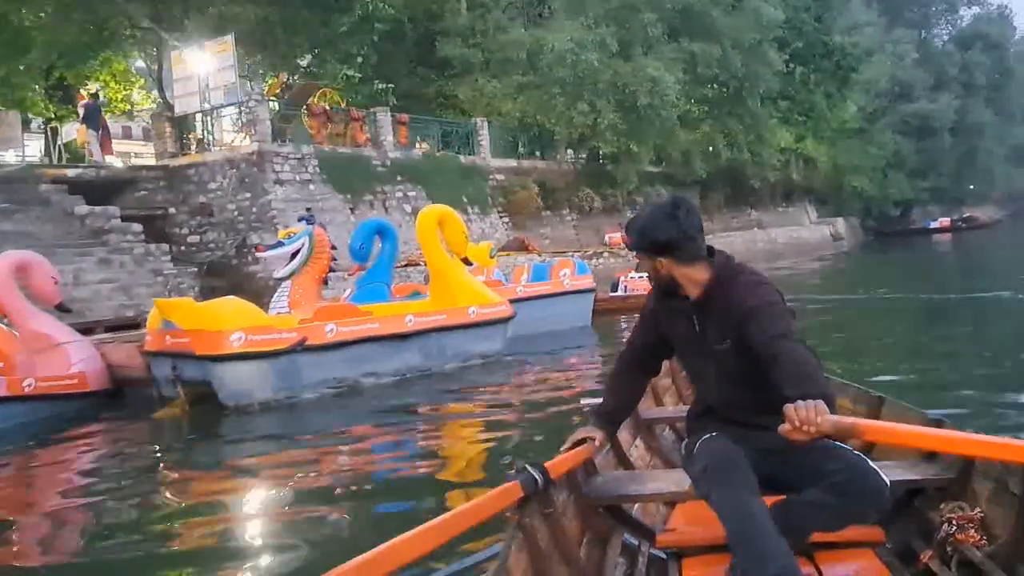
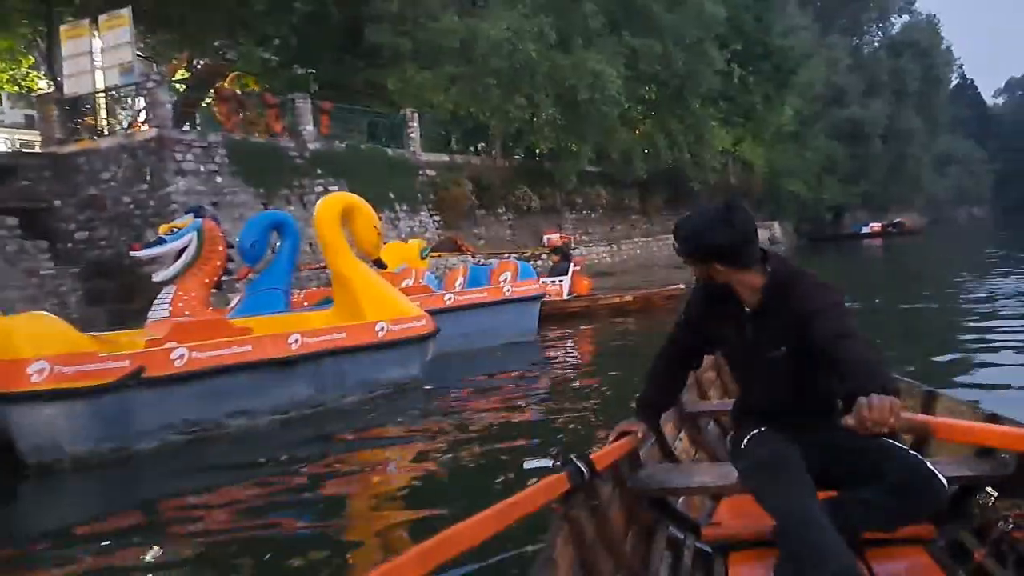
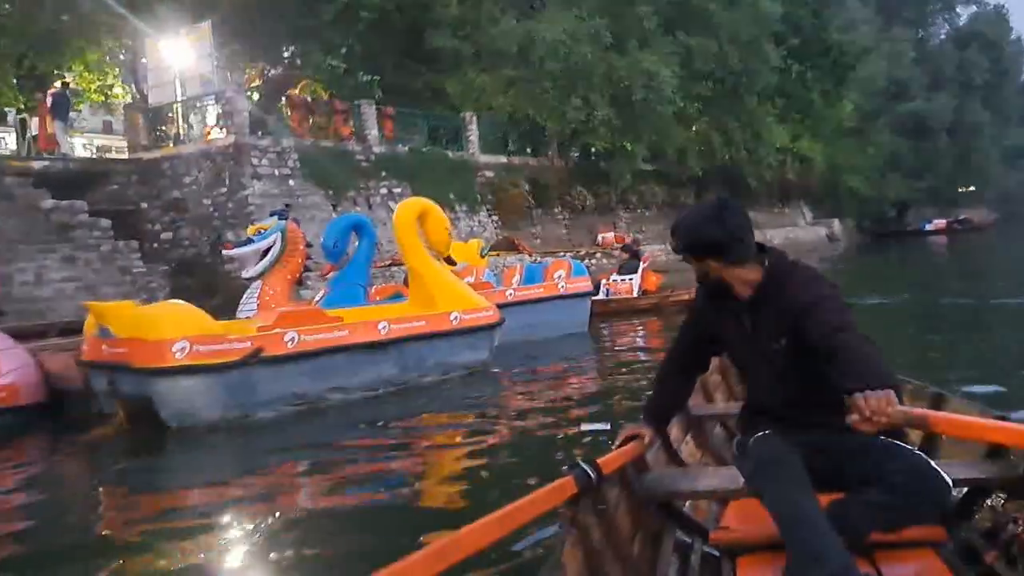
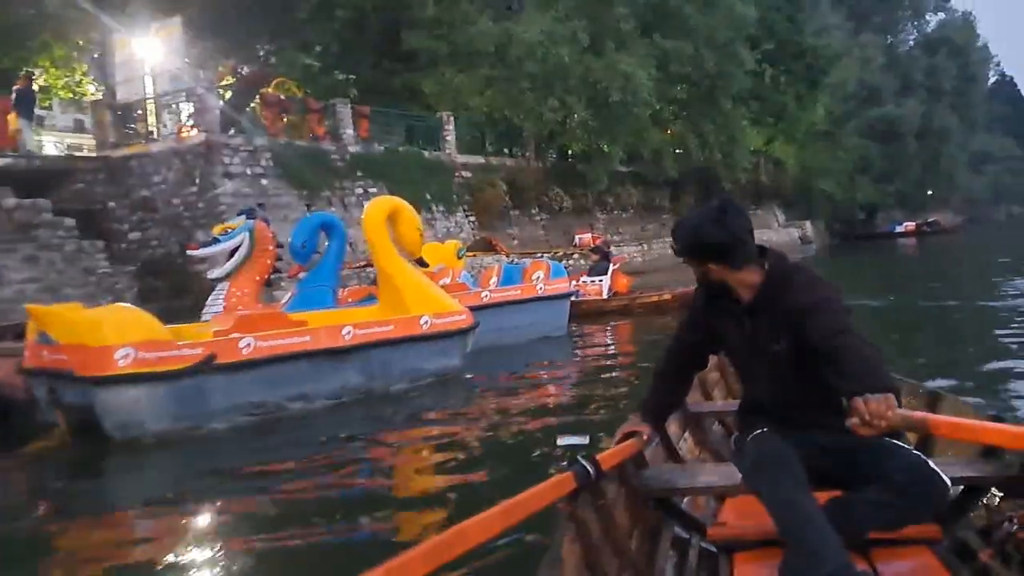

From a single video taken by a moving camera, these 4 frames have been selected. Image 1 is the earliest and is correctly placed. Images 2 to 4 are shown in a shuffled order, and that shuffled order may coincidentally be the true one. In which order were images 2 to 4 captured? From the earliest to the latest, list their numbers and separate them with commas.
3, 4, 2
